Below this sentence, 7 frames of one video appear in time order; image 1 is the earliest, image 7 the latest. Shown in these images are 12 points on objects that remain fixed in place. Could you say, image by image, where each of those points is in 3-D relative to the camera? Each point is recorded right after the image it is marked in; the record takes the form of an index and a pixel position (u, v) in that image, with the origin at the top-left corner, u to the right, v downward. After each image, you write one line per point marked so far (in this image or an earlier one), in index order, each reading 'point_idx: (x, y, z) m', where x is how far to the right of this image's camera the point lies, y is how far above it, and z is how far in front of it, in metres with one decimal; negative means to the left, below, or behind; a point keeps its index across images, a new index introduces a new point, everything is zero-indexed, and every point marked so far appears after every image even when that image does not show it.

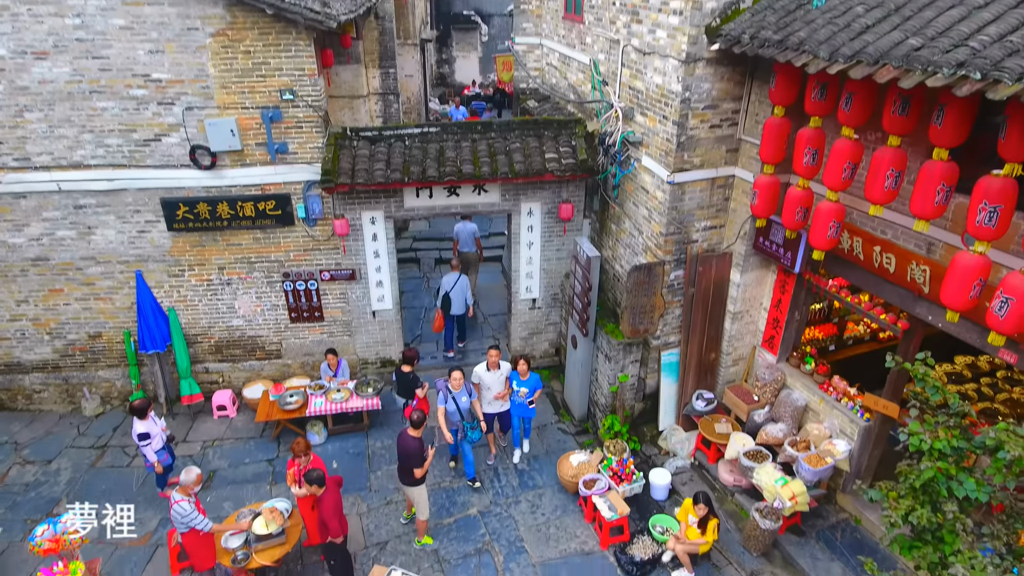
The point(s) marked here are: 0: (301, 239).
0: (-2.7, +0.7, +8.5) m
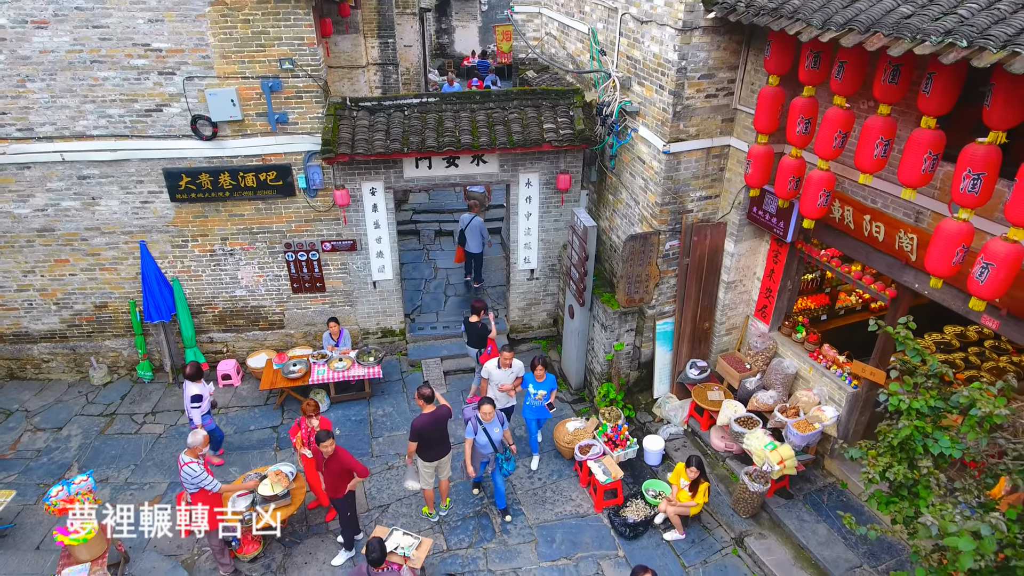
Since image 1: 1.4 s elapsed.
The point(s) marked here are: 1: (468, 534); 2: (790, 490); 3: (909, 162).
0: (-2.8, +1.1, +8.6) m
1: (-0.5, -2.6, +6.9) m
2: (+3.0, -2.2, +7.0) m
3: (+3.0, +0.9, +4.8) m
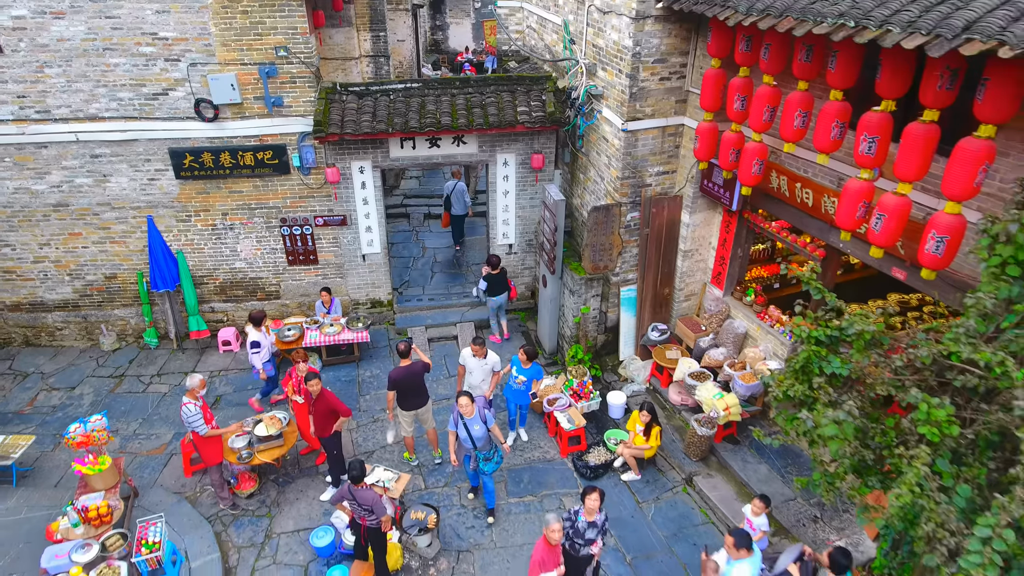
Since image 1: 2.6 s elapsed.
0: (-3.1, +1.5, +9.4) m
1: (-0.8, -2.2, +7.7) m
2: (+2.7, -1.8, +7.7) m
3: (+2.6, +1.3, +5.5) m
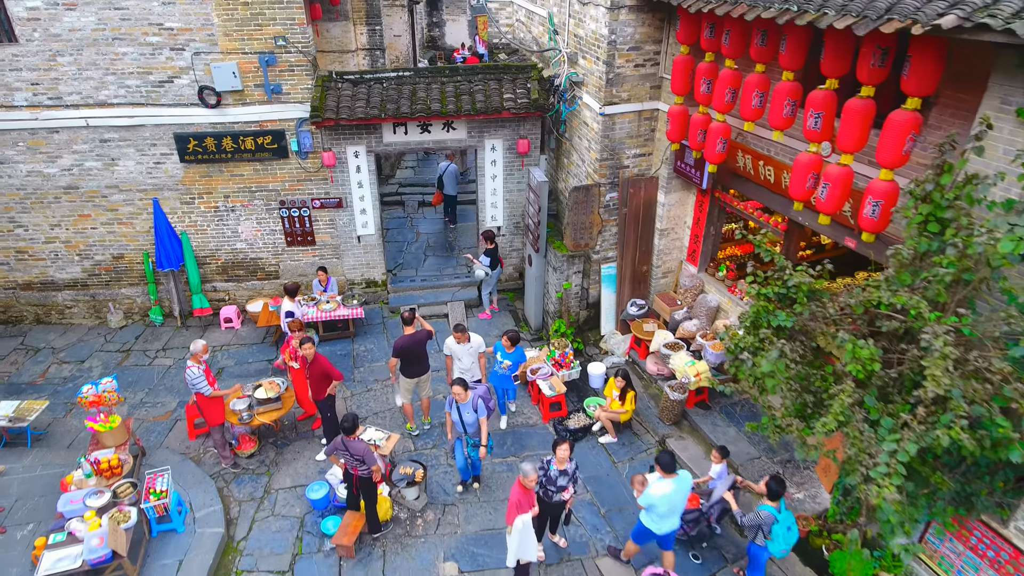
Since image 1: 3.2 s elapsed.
0: (-3.3, +1.8, +9.9) m
1: (-1.0, -1.9, +8.2) m
2: (+2.5, -1.4, +8.2) m
3: (+2.4, +1.7, +6.0) m
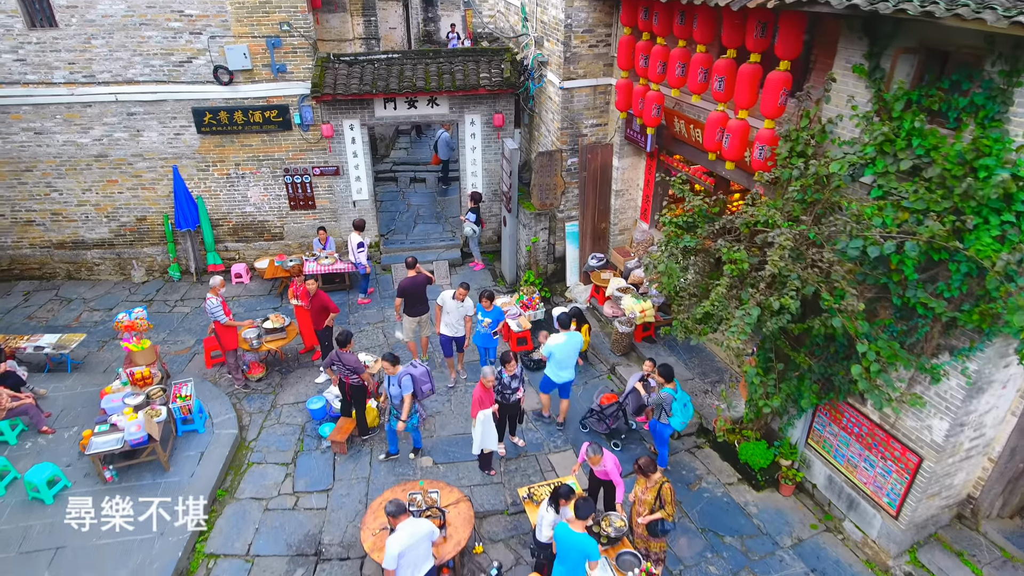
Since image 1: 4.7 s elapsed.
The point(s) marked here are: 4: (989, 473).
0: (-3.7, +2.5, +11.2) m
1: (-1.4, -1.2, +9.5) m
2: (+2.1, -0.7, +9.5) m
3: (+2.0, +2.4, +7.3) m
4: (+4.6, -1.8, +6.3) m
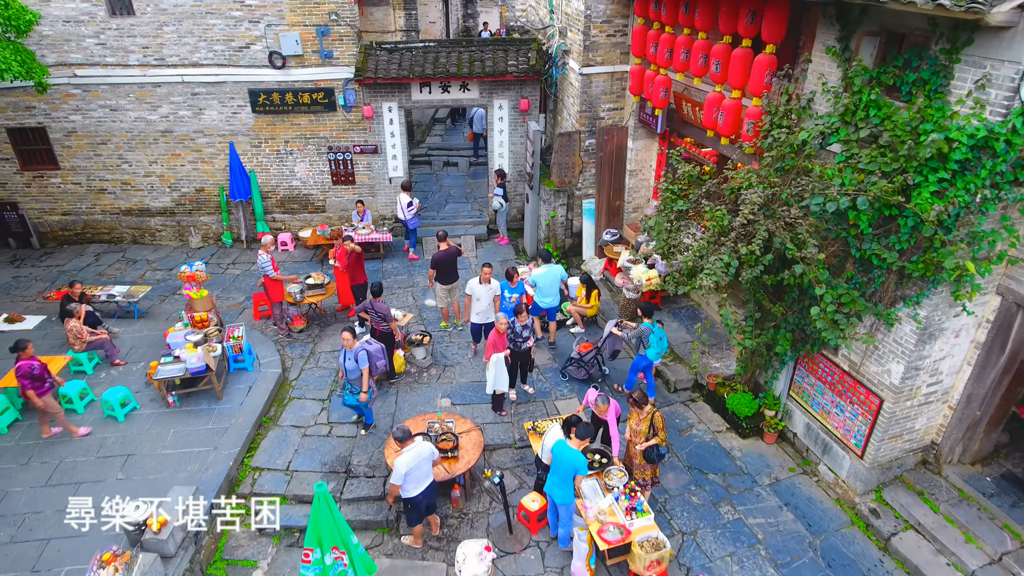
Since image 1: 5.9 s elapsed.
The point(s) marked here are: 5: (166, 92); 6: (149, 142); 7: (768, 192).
0: (-3.2, +3.1, +12.3) m
1: (-1.2, -0.6, +10.4) m
2: (+2.3, -0.3, +10.3) m
3: (+2.3, +2.8, +8.1) m
4: (+4.7, -1.4, +7.0) m
5: (-6.3, +3.6, +11.9) m
6: (-6.9, +2.8, +12.4) m
7: (+2.5, +0.9, +6.3) m
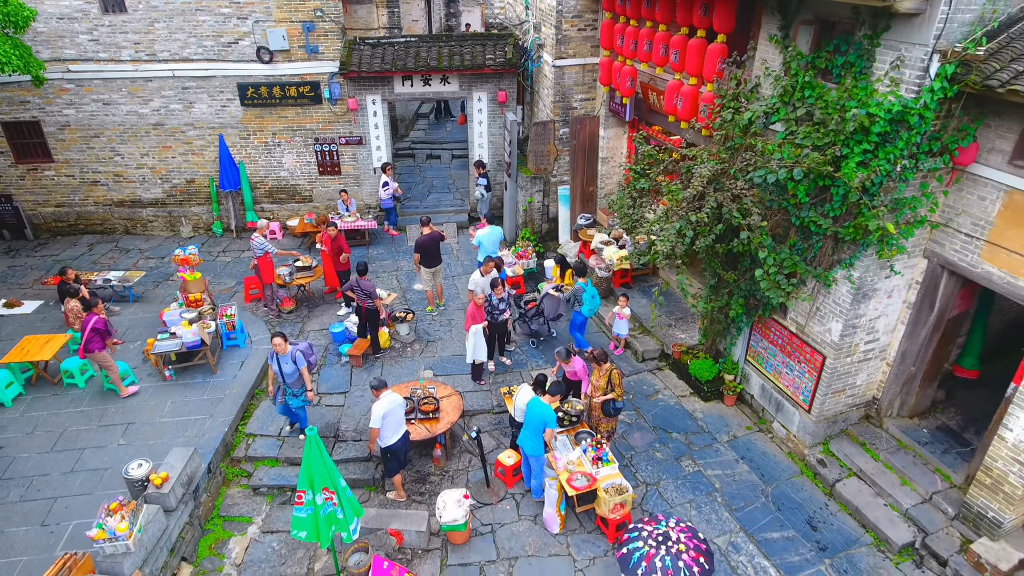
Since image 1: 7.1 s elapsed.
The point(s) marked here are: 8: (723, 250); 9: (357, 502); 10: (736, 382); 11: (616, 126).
0: (-3.6, +3.4, +12.8) m
1: (-1.5, -0.3, +11.0) m
2: (+2.0, +0.1, +10.9) m
3: (+1.9, +3.2, +8.8) m
4: (+4.4, -1.0, +7.6) m
5: (-6.8, +3.8, +12.4) m
6: (-7.3, +3.0, +12.9) m
7: (+2.2, +1.3, +7.0) m
8: (+2.3, +0.4, +7.2) m
9: (-1.5, -2.1, +6.5) m
10: (+3.0, -1.3, +8.8) m
11: (+1.8, +2.8, +11.4) m
